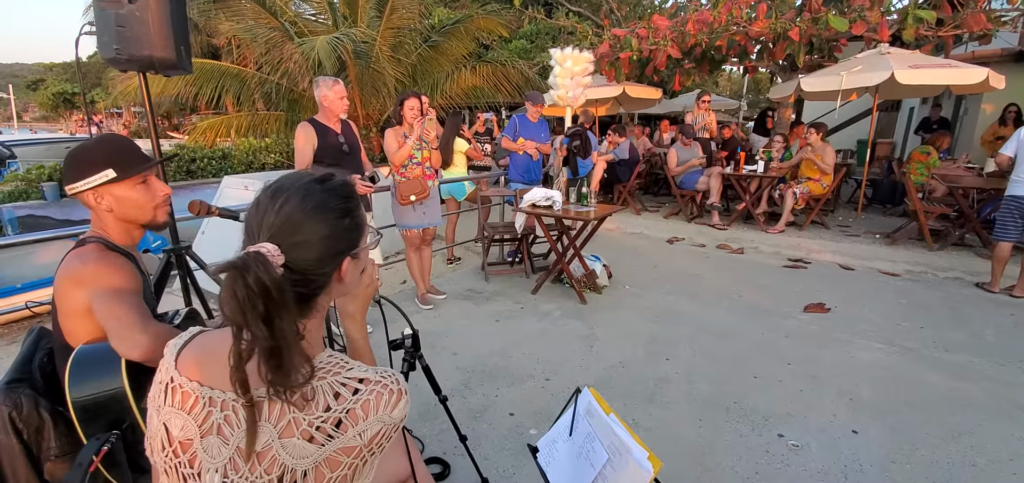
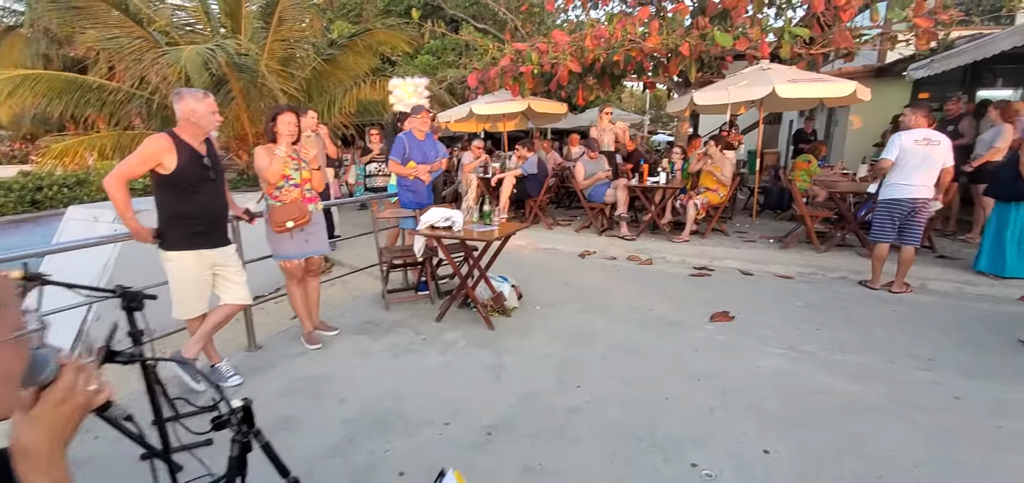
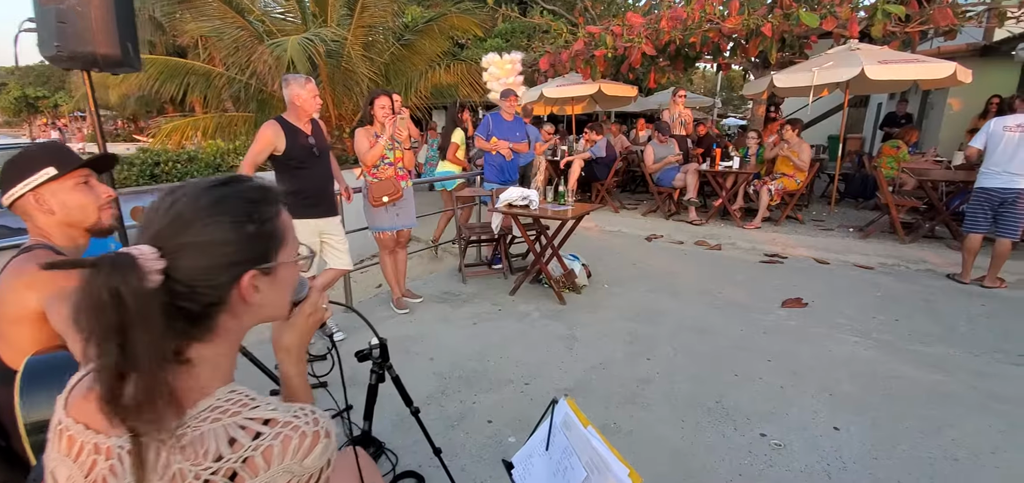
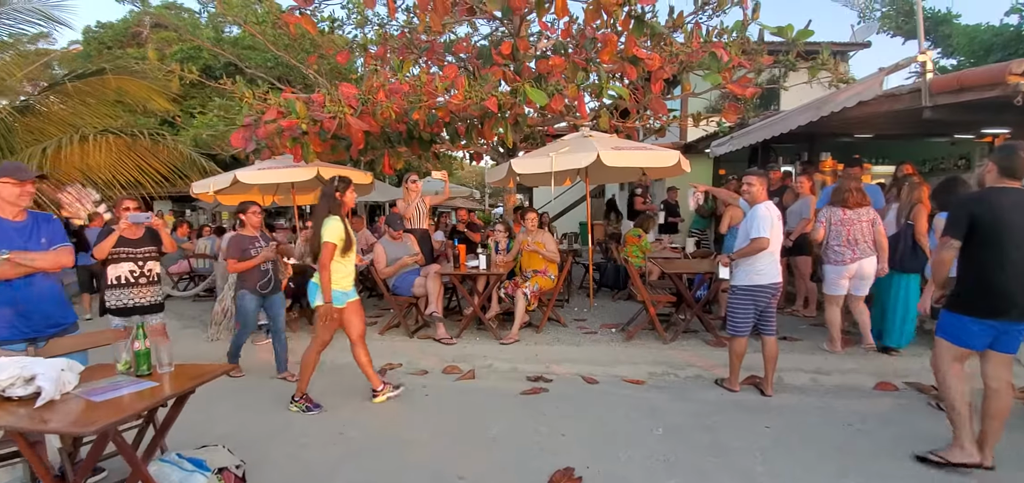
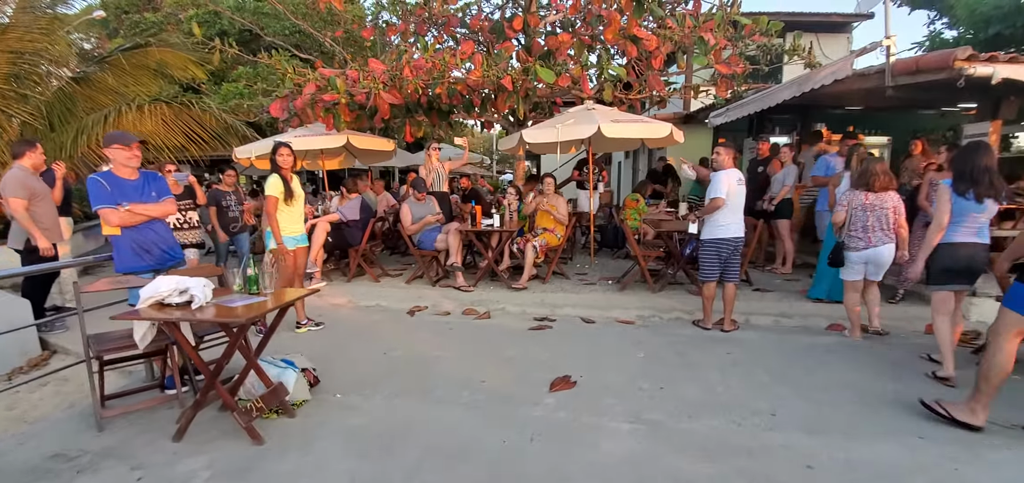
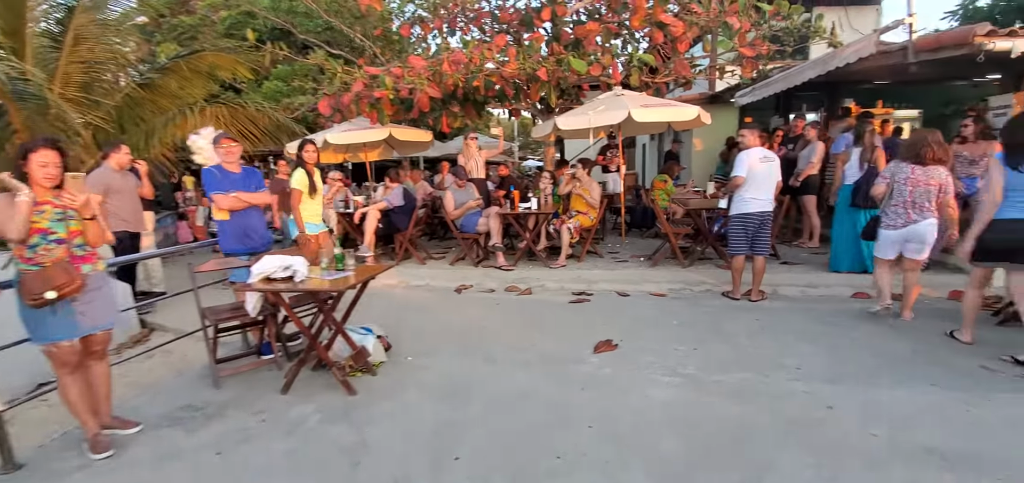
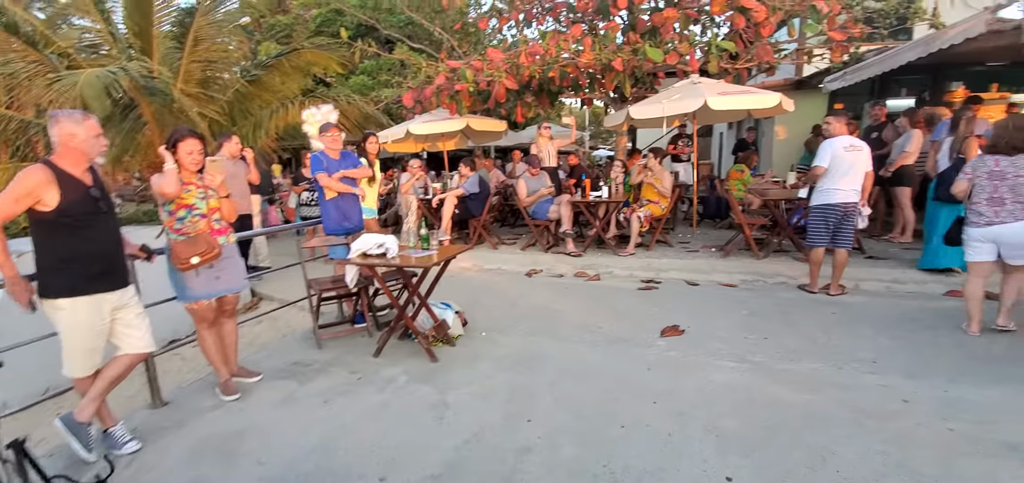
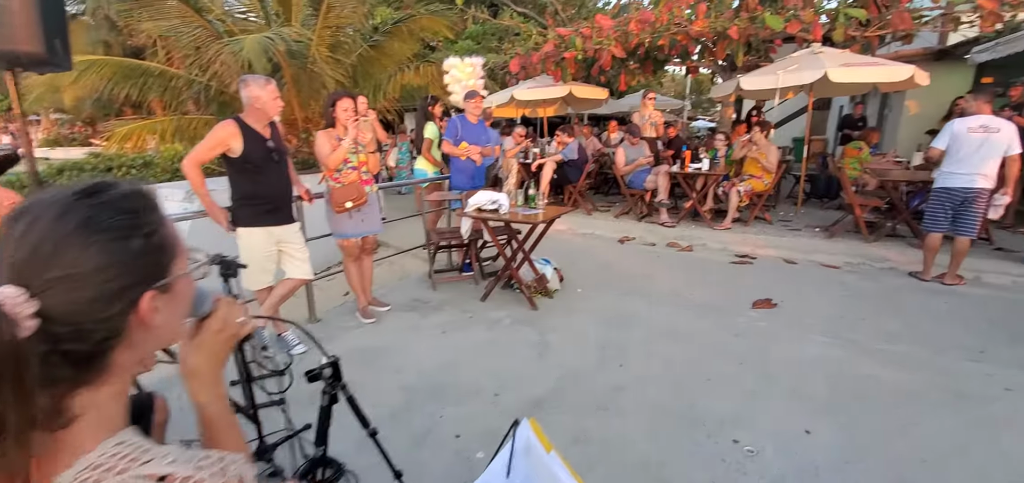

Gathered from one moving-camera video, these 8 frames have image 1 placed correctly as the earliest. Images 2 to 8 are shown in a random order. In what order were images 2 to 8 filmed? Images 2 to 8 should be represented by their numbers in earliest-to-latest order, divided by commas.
3, 8, 2, 7, 6, 5, 4
